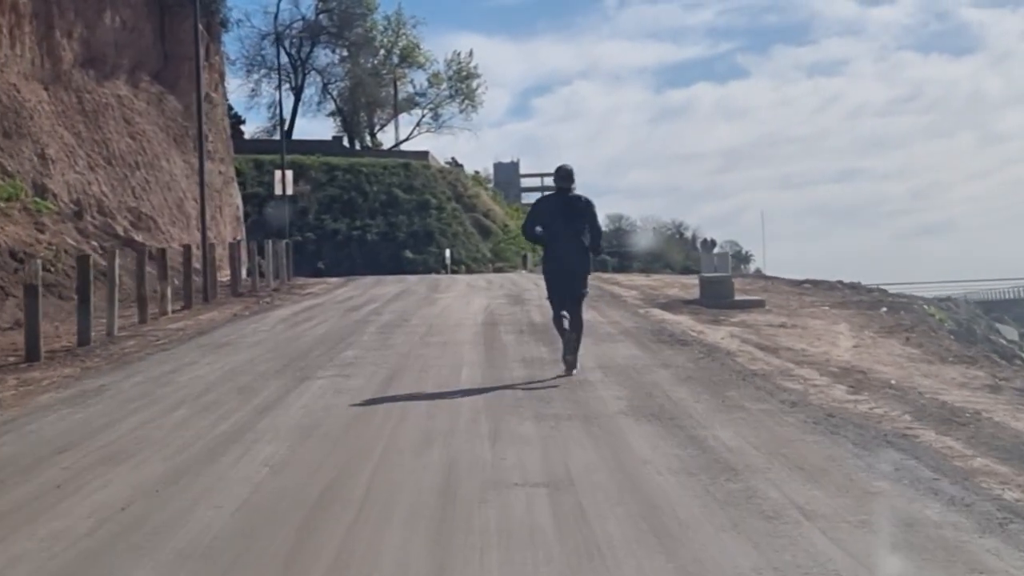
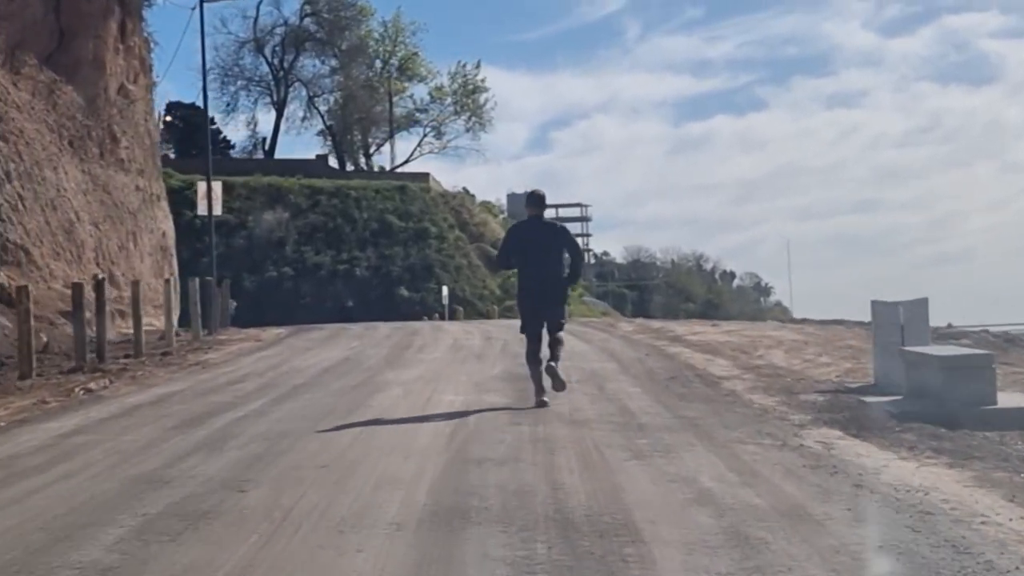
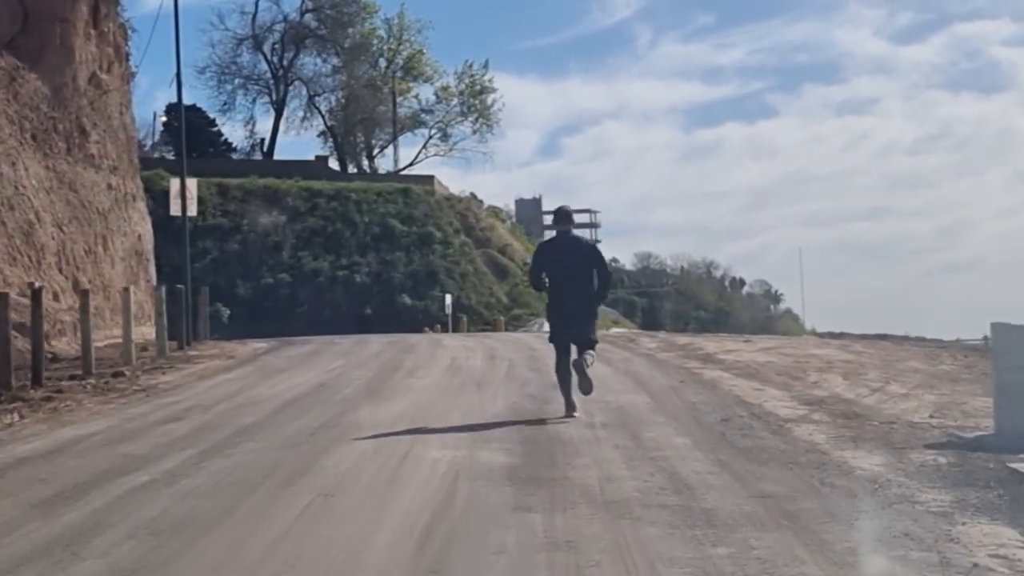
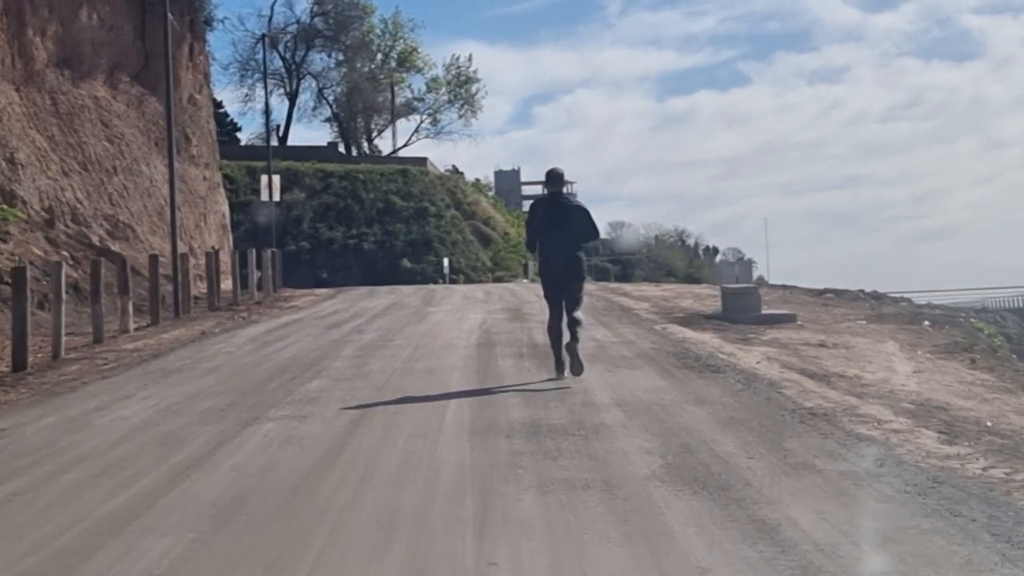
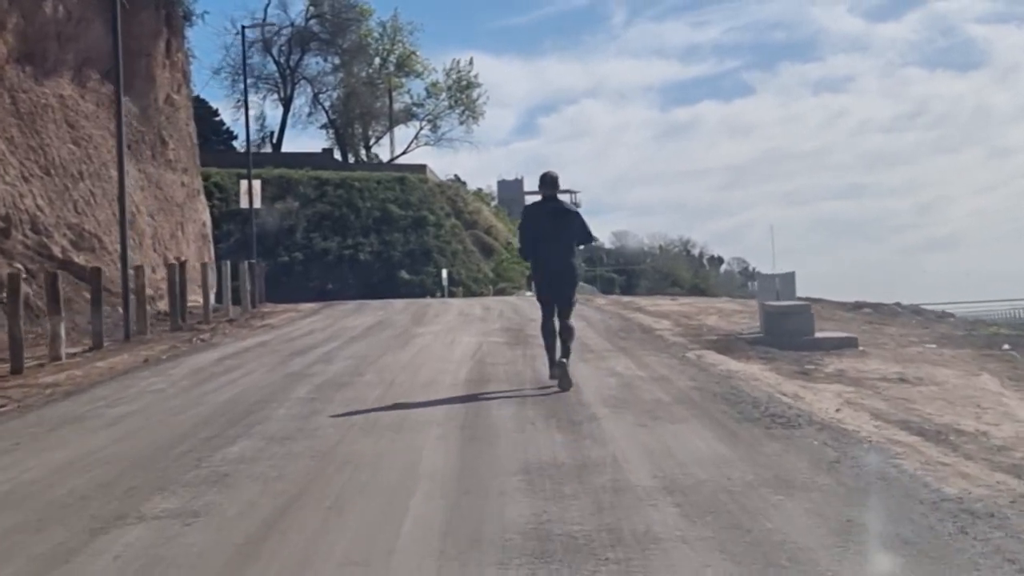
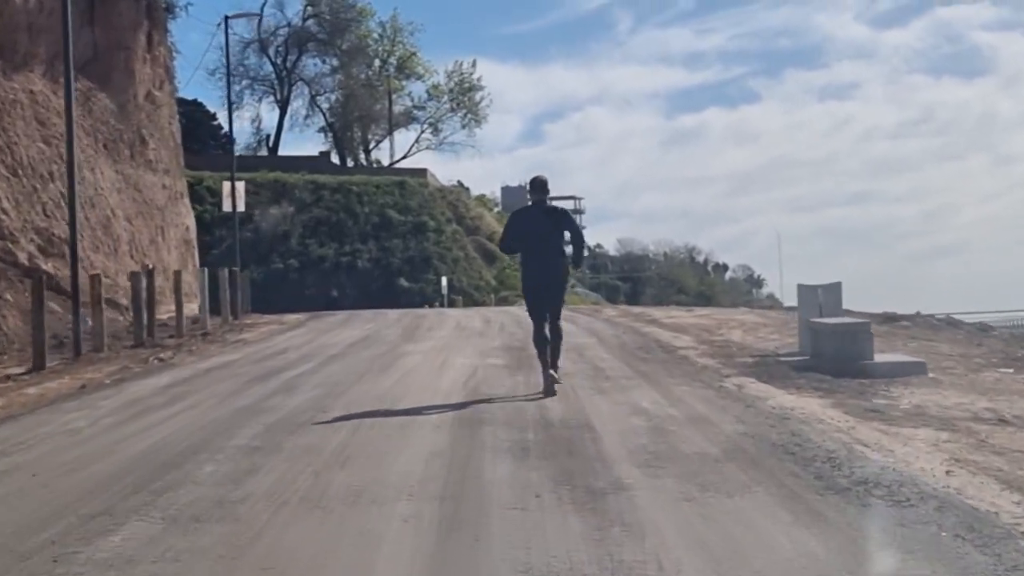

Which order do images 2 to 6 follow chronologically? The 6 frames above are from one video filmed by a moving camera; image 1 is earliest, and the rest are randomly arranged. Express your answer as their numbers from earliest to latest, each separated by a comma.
4, 5, 6, 2, 3
